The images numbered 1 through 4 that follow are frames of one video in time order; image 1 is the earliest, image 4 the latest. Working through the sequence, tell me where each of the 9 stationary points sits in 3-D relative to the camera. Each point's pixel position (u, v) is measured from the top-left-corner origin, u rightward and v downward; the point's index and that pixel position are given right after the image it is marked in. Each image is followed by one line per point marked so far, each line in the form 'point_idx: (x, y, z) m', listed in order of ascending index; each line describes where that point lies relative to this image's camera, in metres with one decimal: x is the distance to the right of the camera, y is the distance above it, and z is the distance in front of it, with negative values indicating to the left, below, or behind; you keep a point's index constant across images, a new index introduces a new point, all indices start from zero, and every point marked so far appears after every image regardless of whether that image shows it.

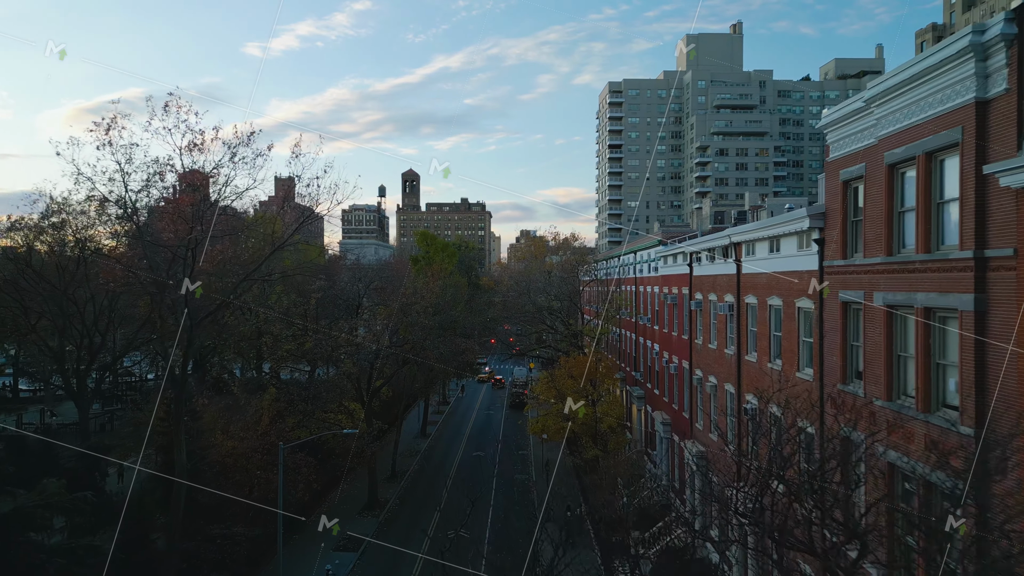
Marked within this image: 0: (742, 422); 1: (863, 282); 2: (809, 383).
0: (+6.4, -3.7, +17.2) m
1: (+6.4, +0.1, +11.3) m
2: (+6.4, -2.1, +13.3) m
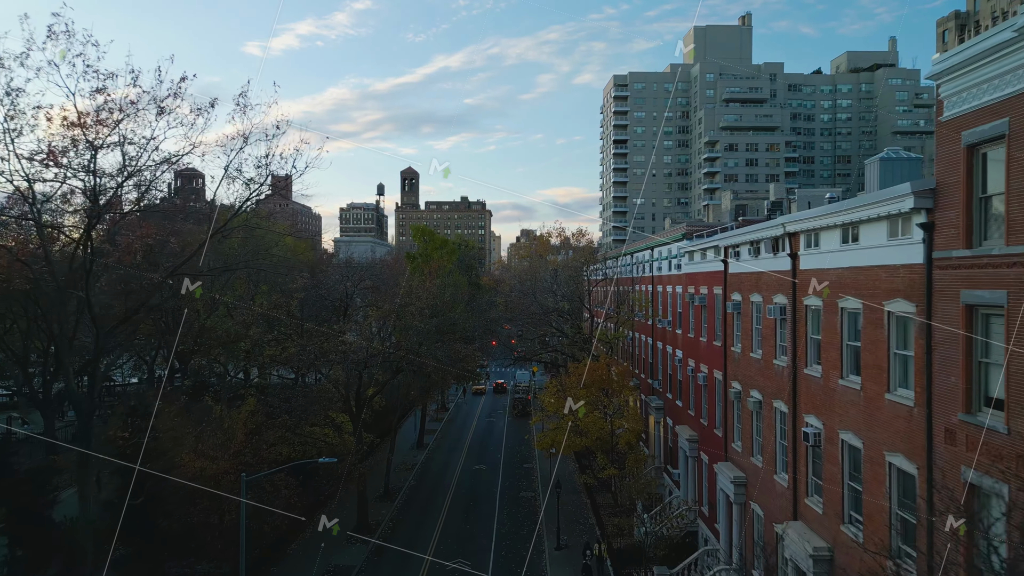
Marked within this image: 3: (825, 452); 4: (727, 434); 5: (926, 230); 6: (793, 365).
0: (+6.6, -3.7, +14.3) m
1: (+6.6, +0.1, +8.4) m
2: (+6.6, -2.0, +10.4) m
3: (+6.7, -3.5, +13.2) m
4: (+6.7, -4.5, +19.3) m
5: (+6.6, +0.9, +9.9) m
6: (+6.6, -1.8, +14.6) m
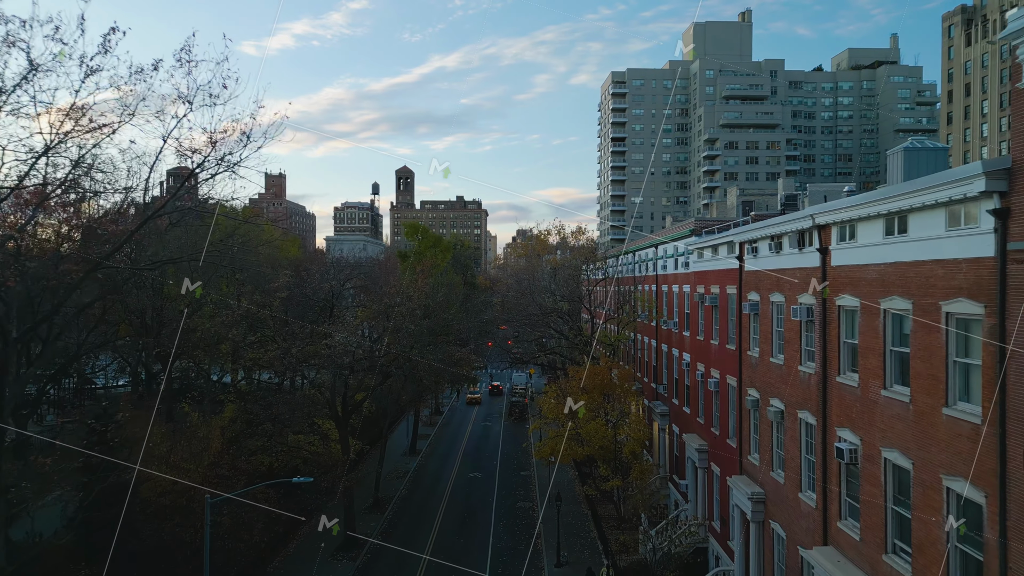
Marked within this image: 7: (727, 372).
0: (+6.6, -3.7, +12.8) m
1: (+6.6, +0.2, +6.9) m
2: (+6.6, -2.0, +8.9) m
3: (+6.6, -3.4, +11.7) m
4: (+6.6, -4.5, +17.8) m
5: (+6.6, +1.0, +8.4) m
6: (+6.6, -1.8, +13.1) m
7: (+6.7, -2.6, +19.3) m
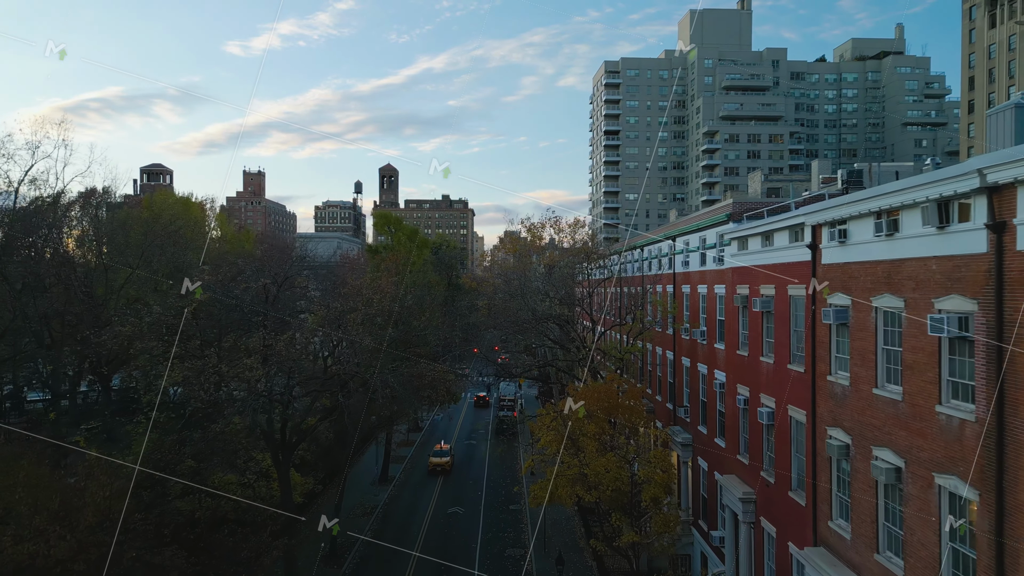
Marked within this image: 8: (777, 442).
0: (+6.4, -3.6, +7.8) m
1: (+6.6, +0.2, +2.0) m
2: (+6.5, -2.0, +4.0) m
3: (+6.5, -3.4, +6.8) m
4: (+6.3, -4.5, +12.8) m
5: (+6.5, +1.0, +3.5) m
6: (+6.4, -1.7, +8.2) m
7: (+6.4, -2.6, +14.4) m
8: (+6.4, -3.7, +14.9) m
